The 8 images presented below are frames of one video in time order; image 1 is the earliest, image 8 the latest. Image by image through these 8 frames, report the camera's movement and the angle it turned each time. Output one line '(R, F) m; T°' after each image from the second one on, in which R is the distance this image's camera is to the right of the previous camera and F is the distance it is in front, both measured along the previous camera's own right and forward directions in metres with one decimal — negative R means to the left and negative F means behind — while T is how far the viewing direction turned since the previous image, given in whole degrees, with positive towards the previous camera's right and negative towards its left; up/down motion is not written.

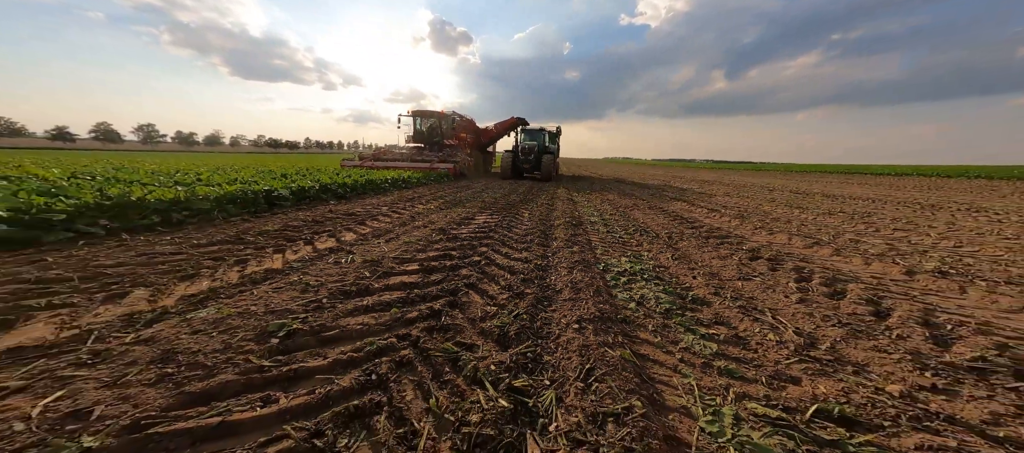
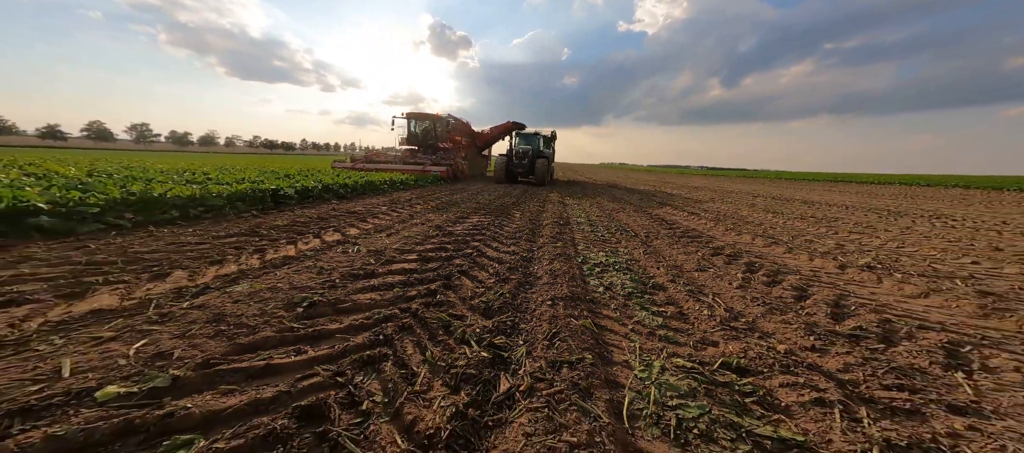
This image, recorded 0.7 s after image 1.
(+0.1, -0.4) m; +1°
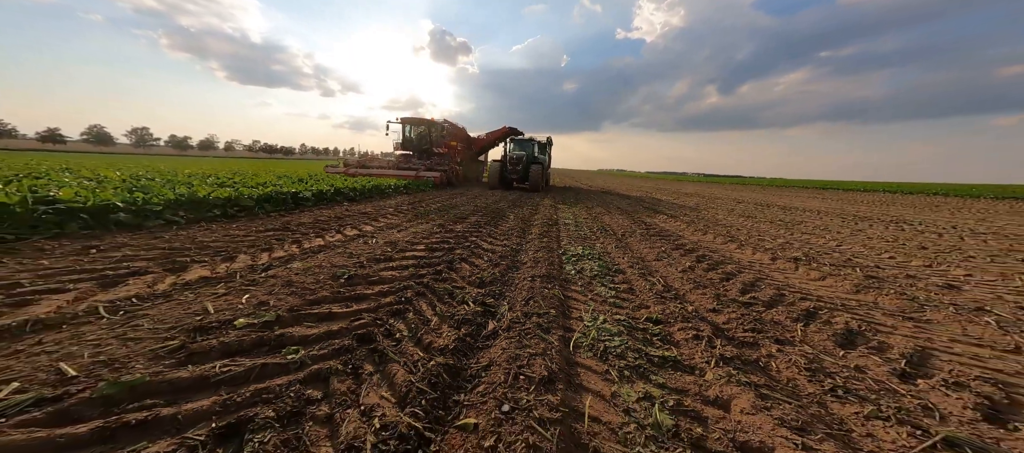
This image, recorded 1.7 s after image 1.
(+0.1, -0.8) m; 0°
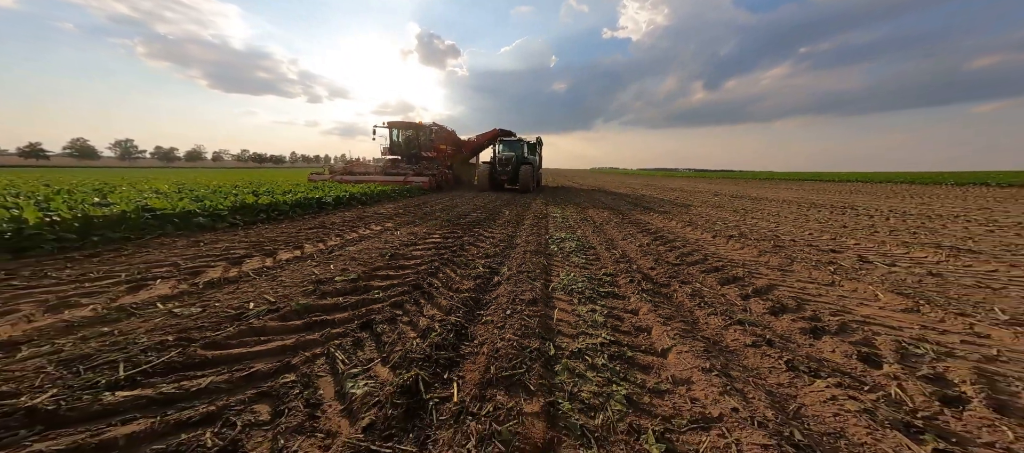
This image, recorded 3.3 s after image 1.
(0.0, -1.2) m; +1°
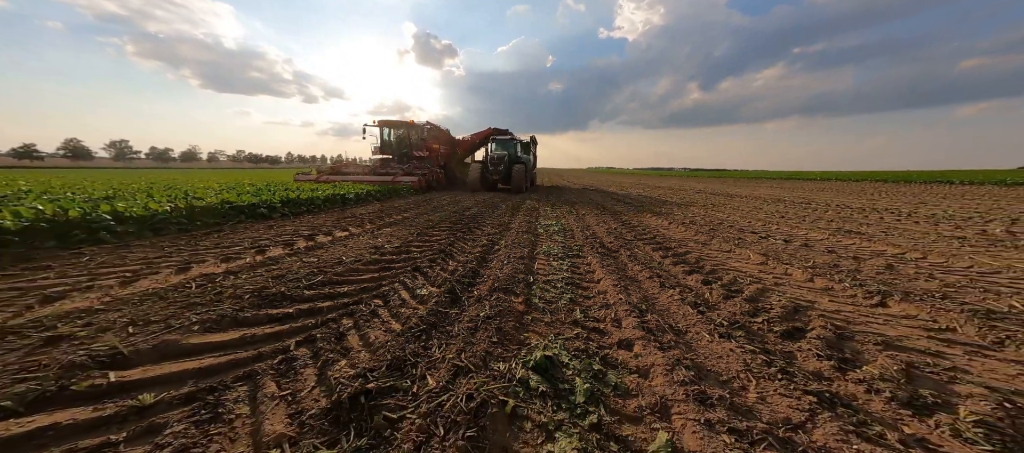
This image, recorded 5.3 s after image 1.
(0.0, -1.5) m; +1°
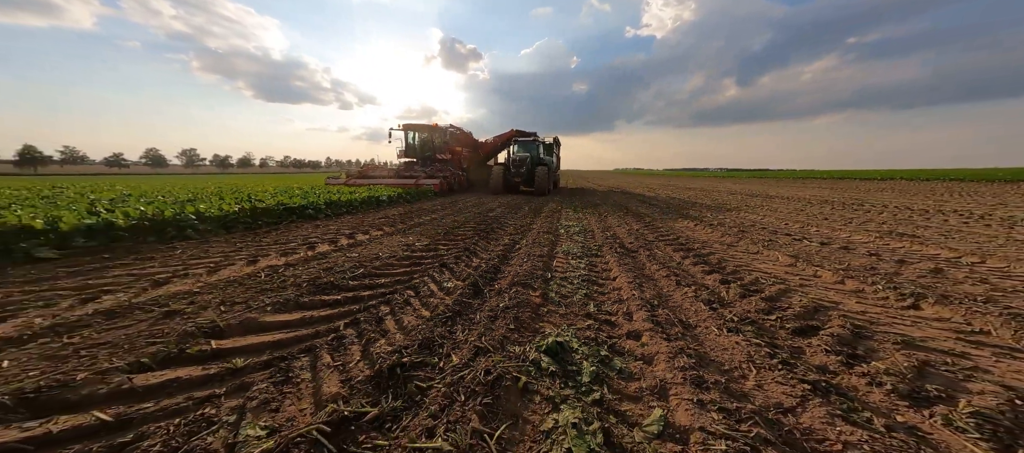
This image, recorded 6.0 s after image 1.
(+0.1, -0.2) m; -5°
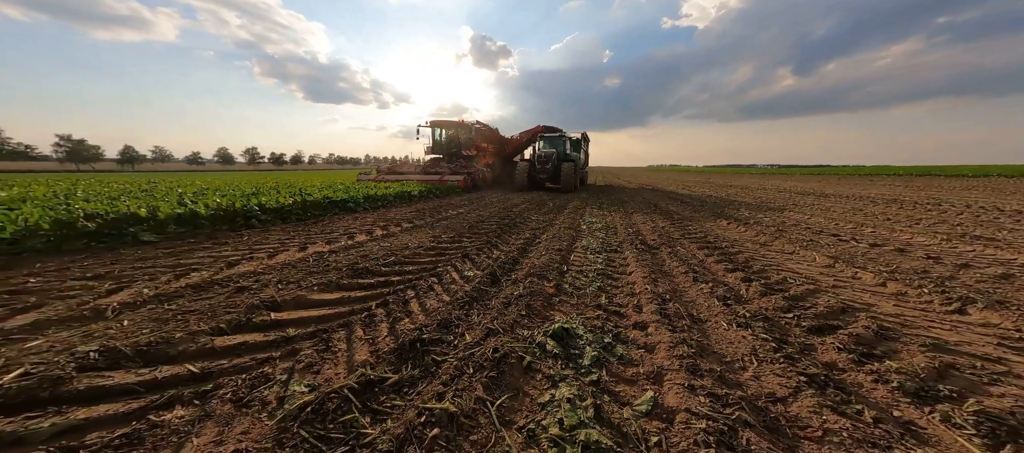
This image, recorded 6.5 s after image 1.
(+0.2, -0.2) m; -6°
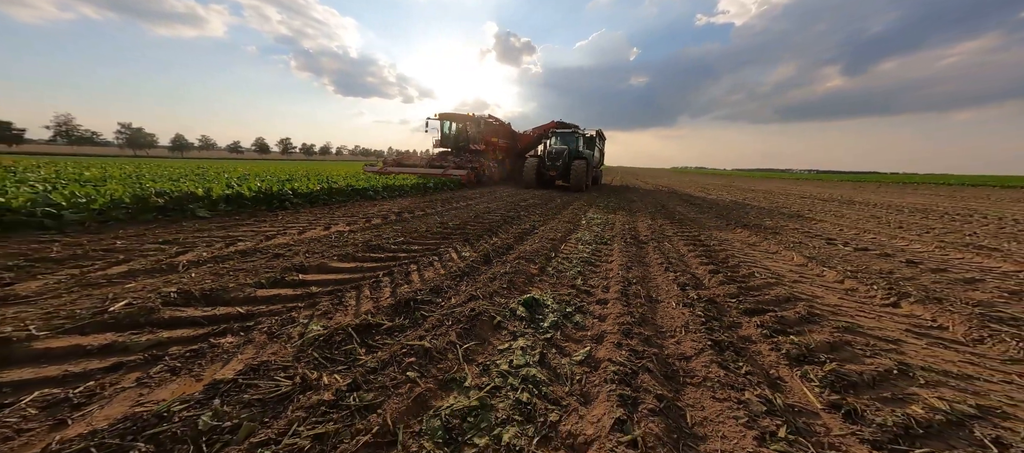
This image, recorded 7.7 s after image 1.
(+0.4, -0.5) m; -4°
